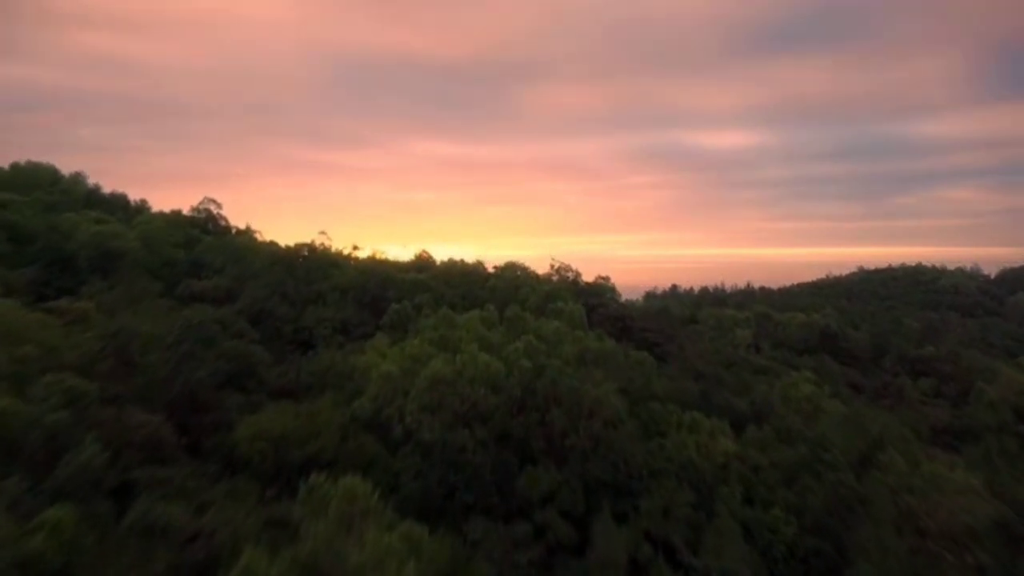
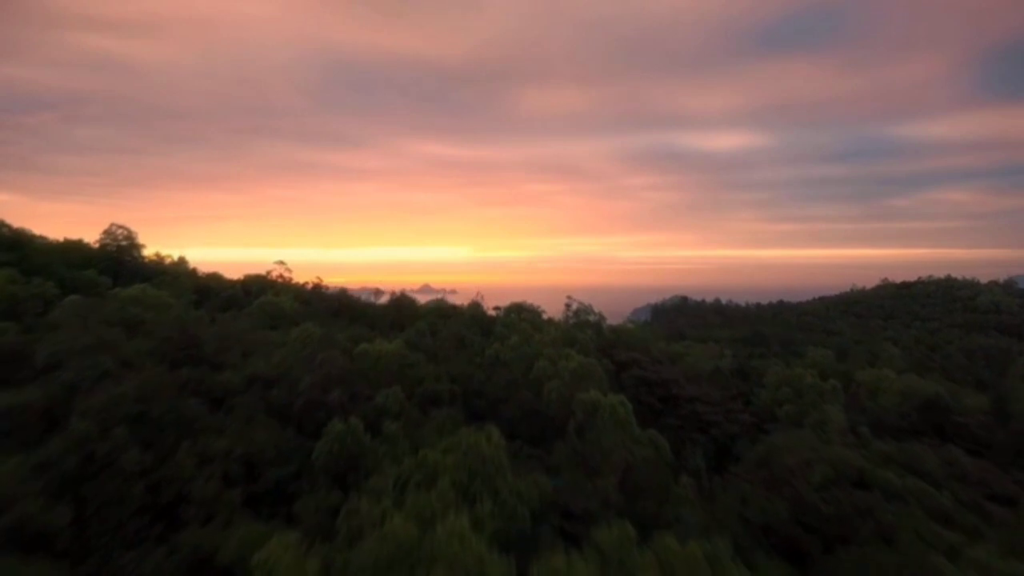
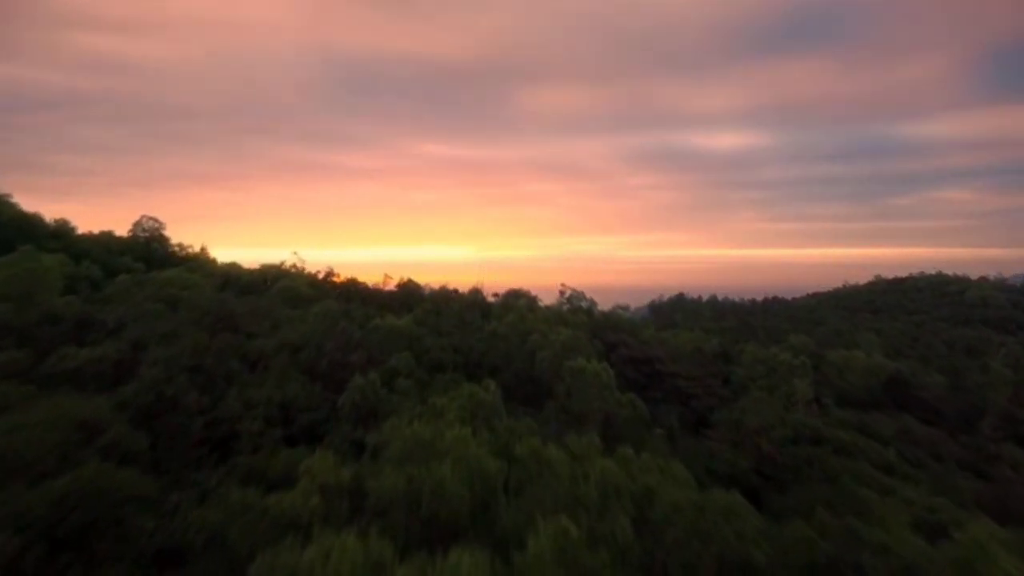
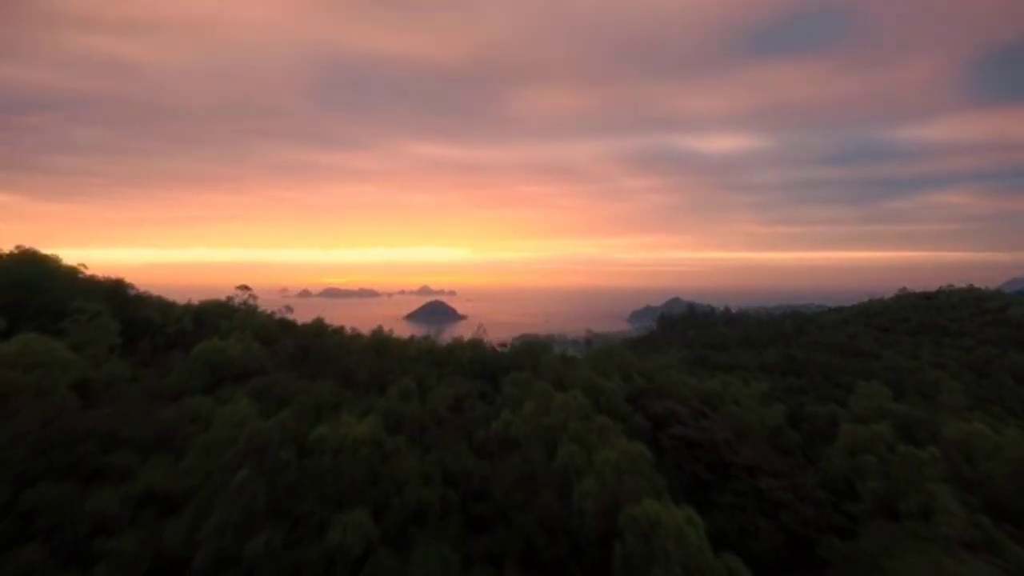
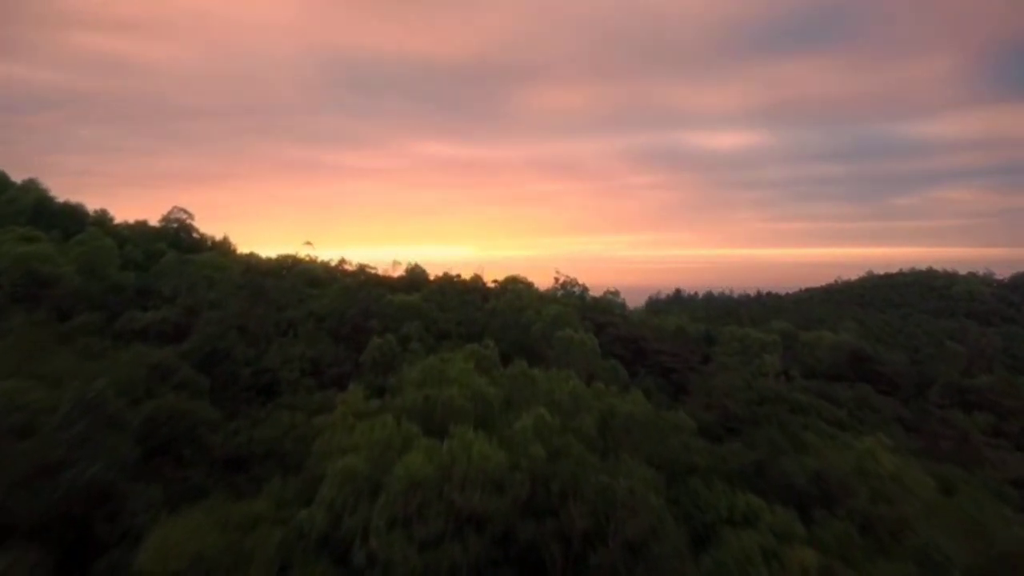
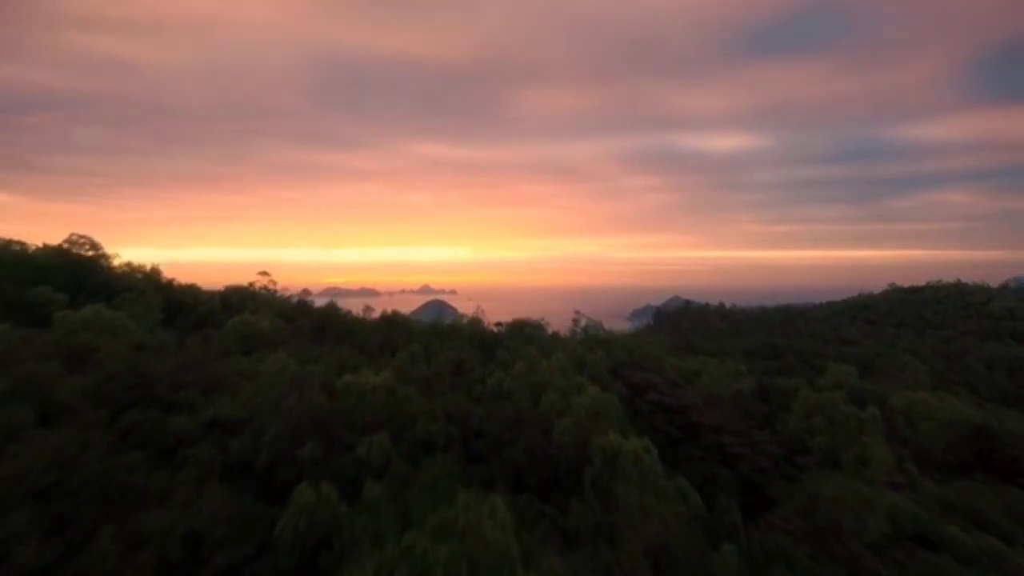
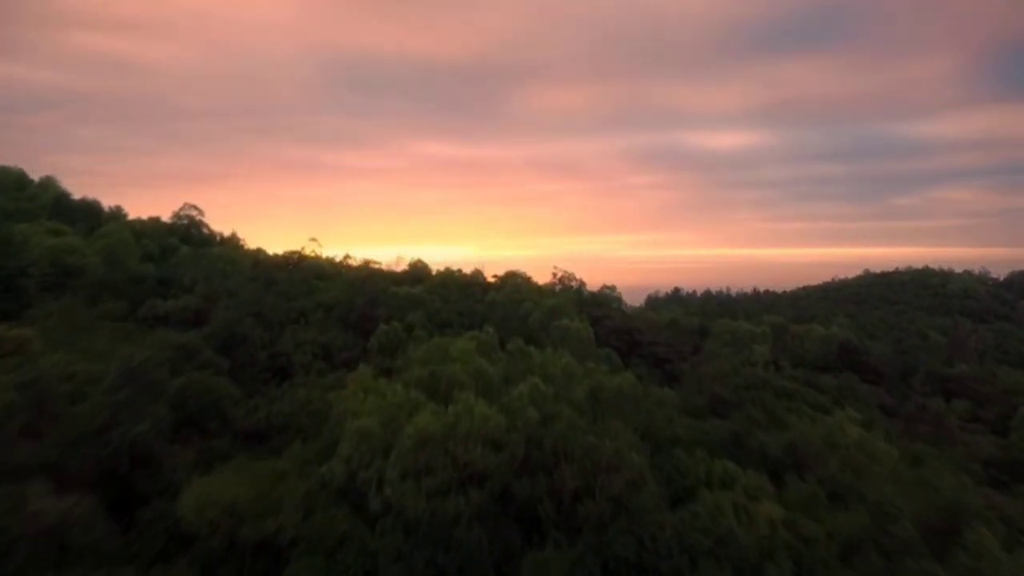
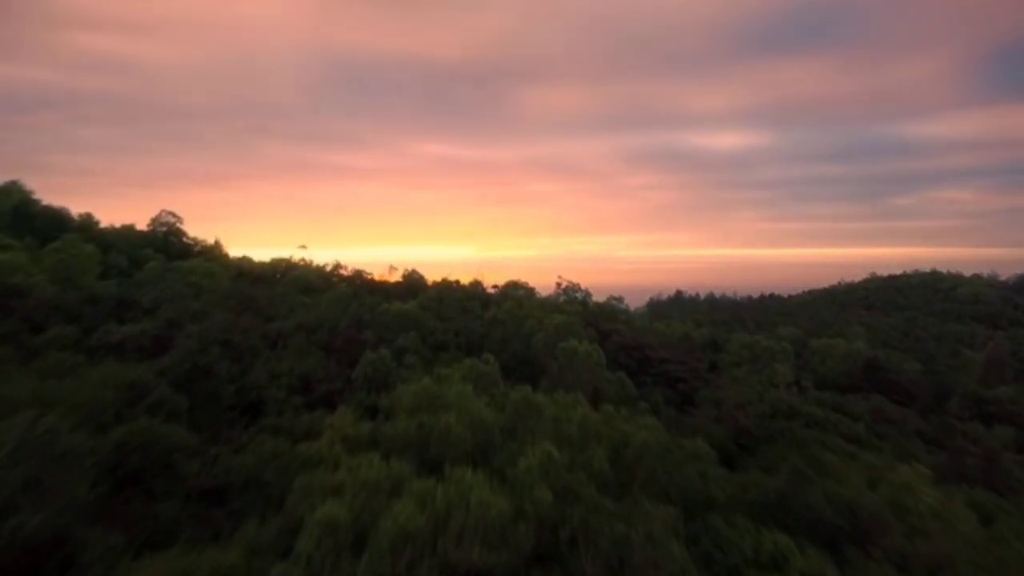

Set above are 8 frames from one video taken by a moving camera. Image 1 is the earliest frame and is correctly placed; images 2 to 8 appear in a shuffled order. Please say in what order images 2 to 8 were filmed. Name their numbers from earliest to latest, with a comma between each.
7, 5, 8, 3, 2, 6, 4
